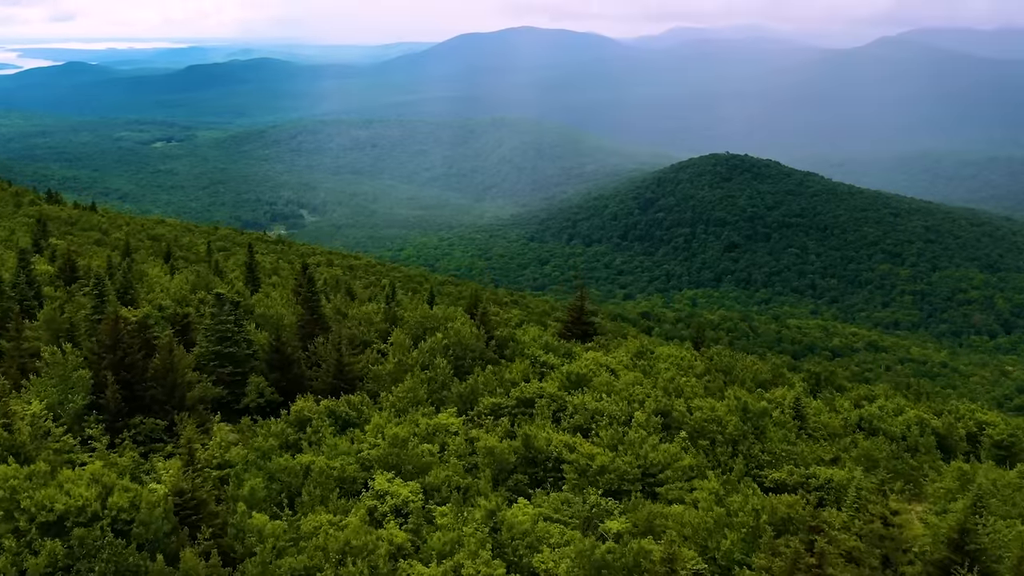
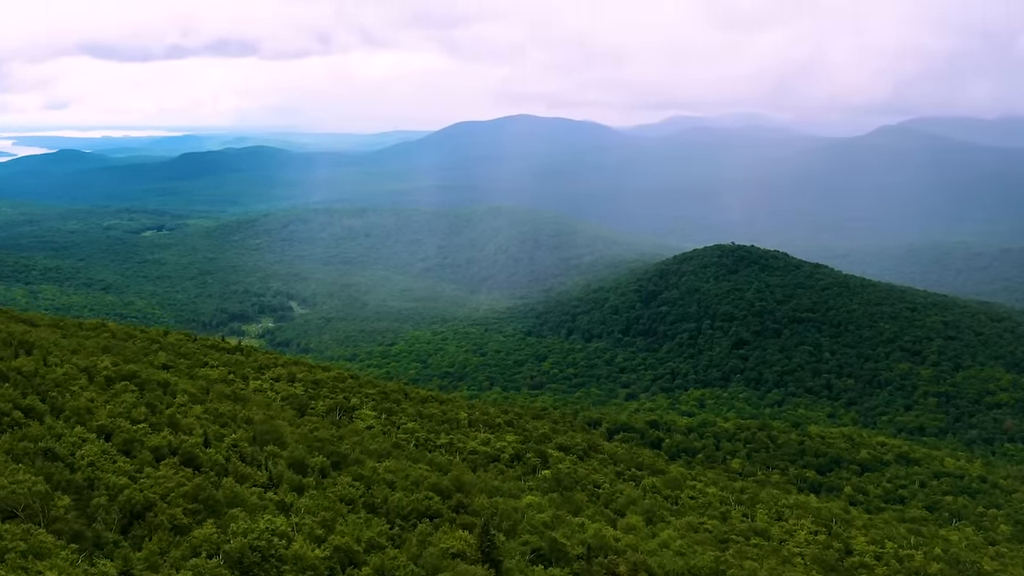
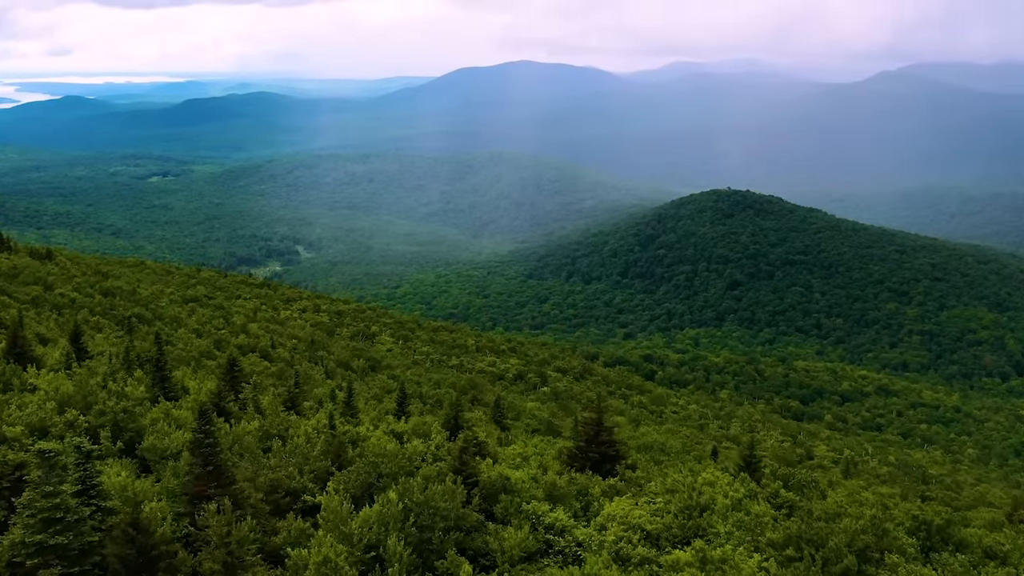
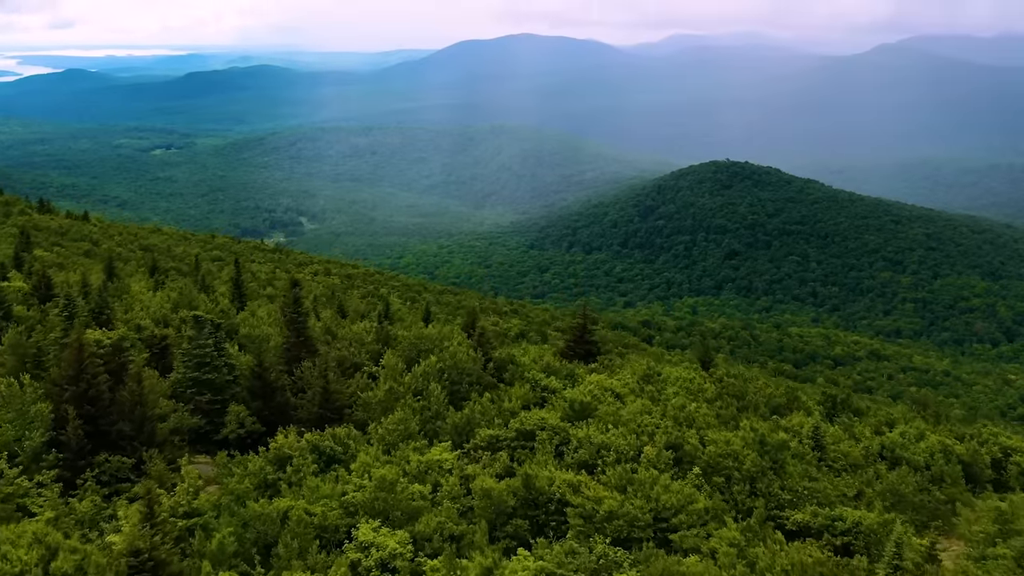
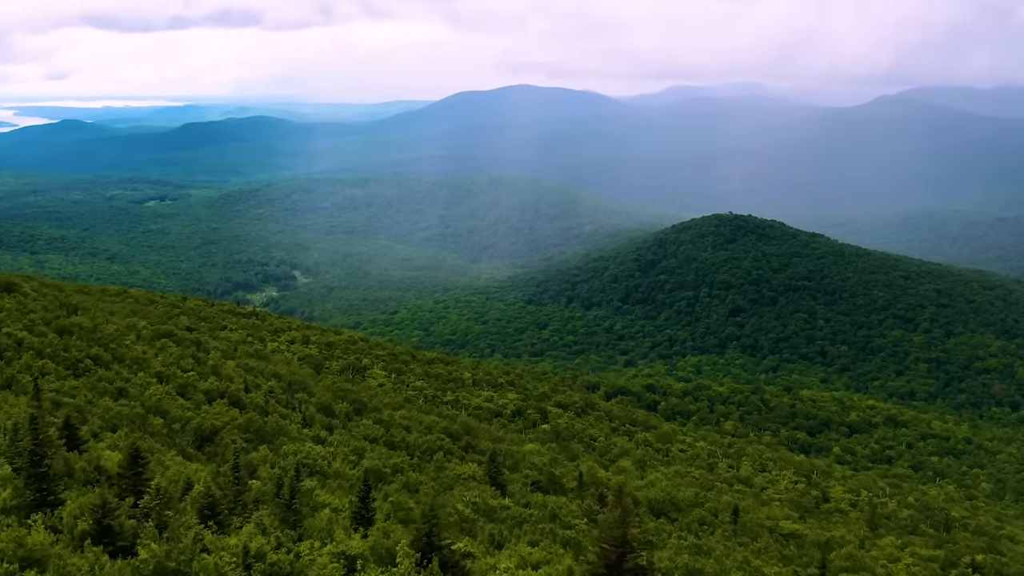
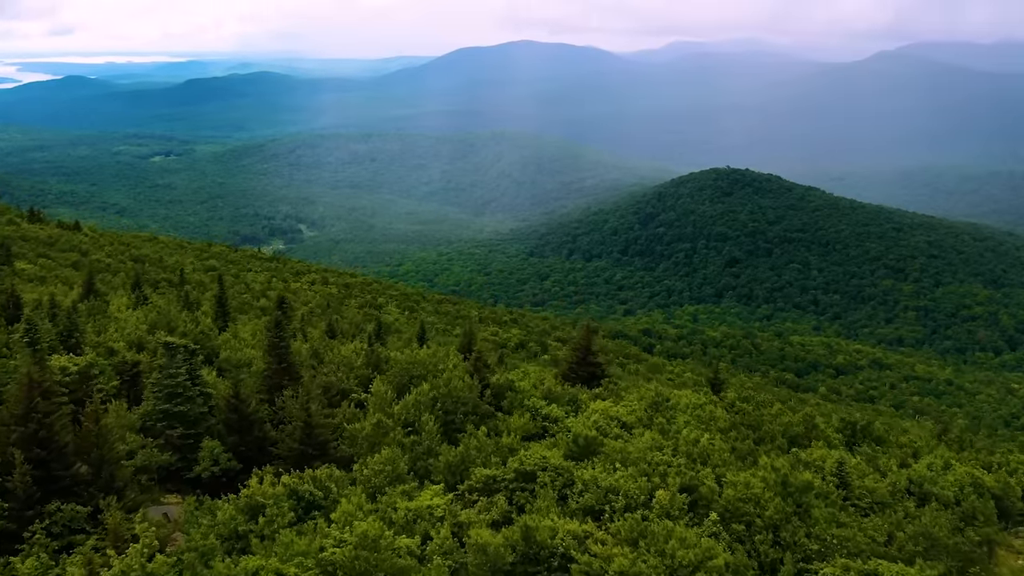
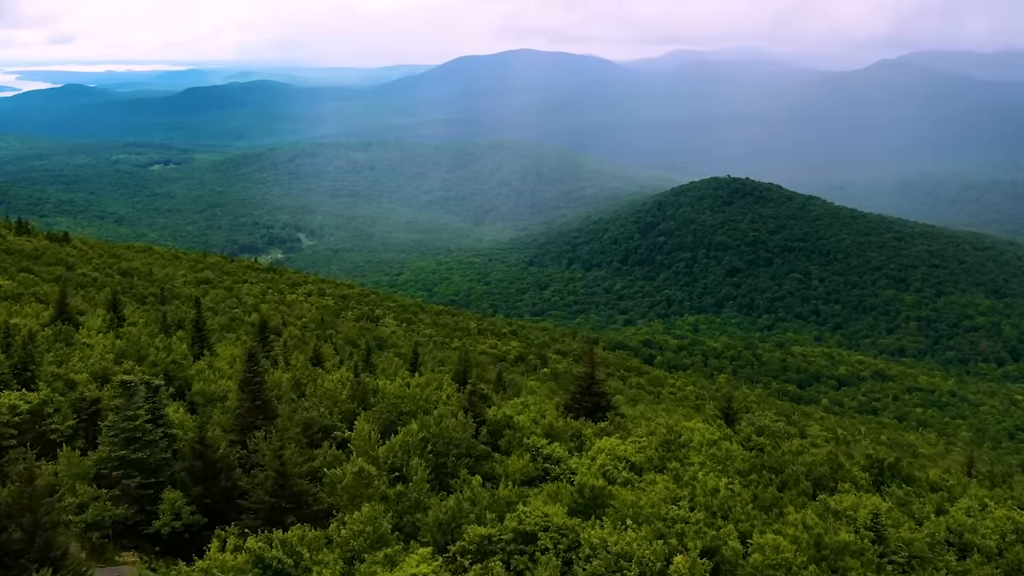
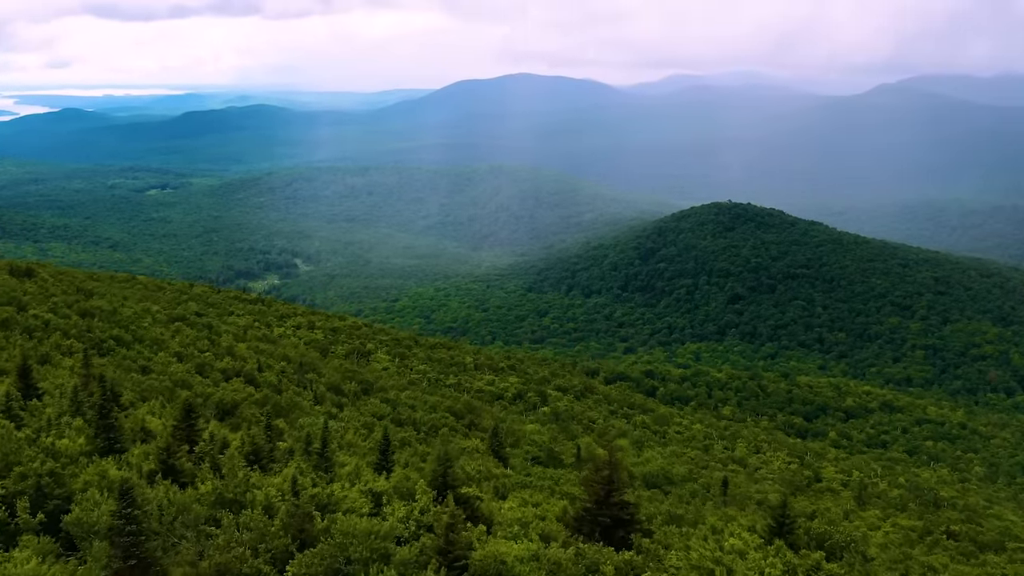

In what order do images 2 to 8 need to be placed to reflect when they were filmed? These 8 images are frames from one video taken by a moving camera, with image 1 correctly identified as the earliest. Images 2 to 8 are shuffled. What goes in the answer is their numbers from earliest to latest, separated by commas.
4, 6, 7, 3, 8, 5, 2
